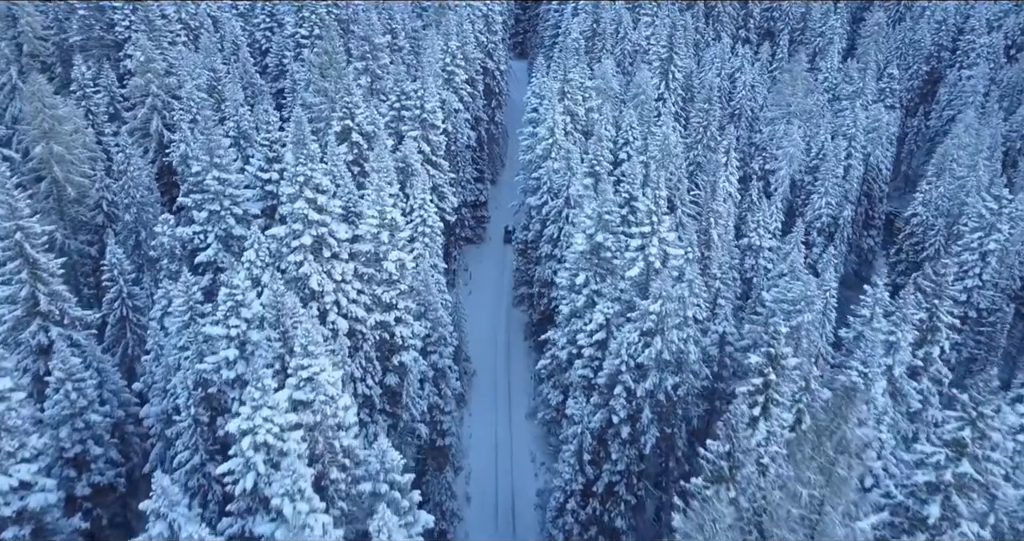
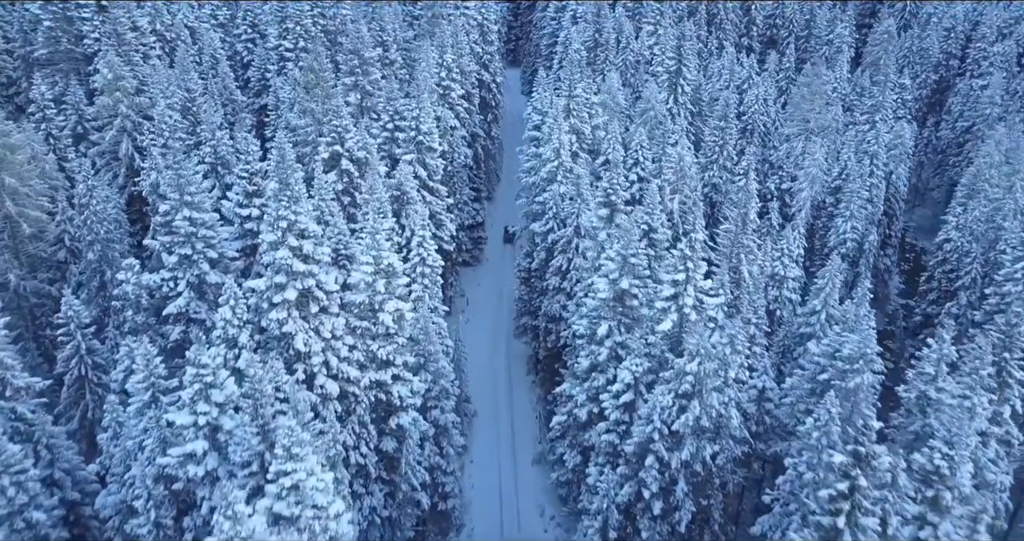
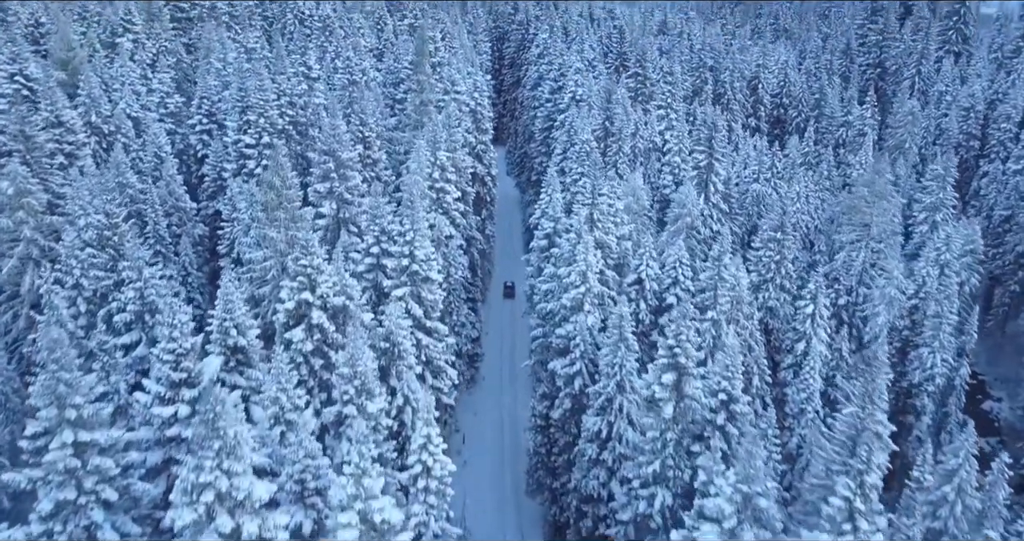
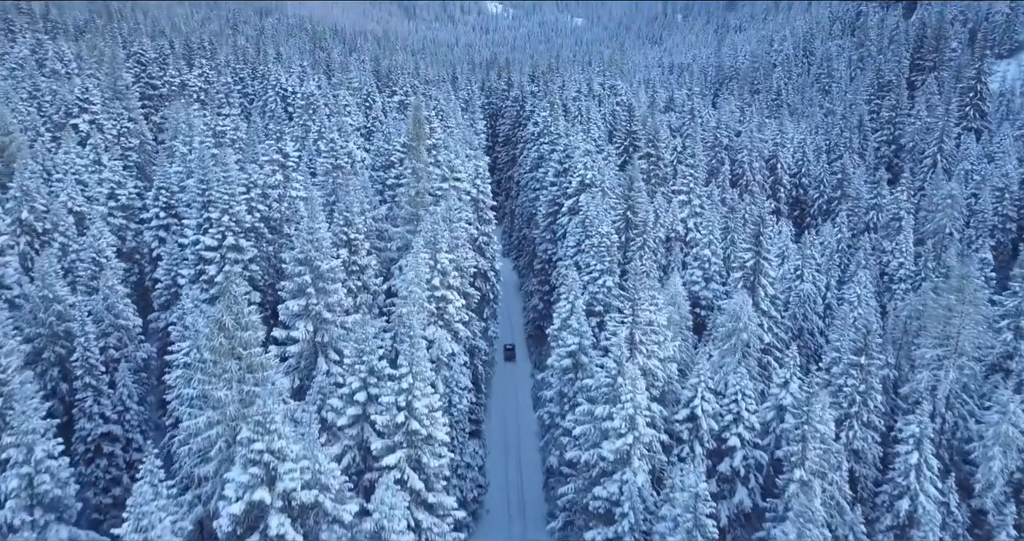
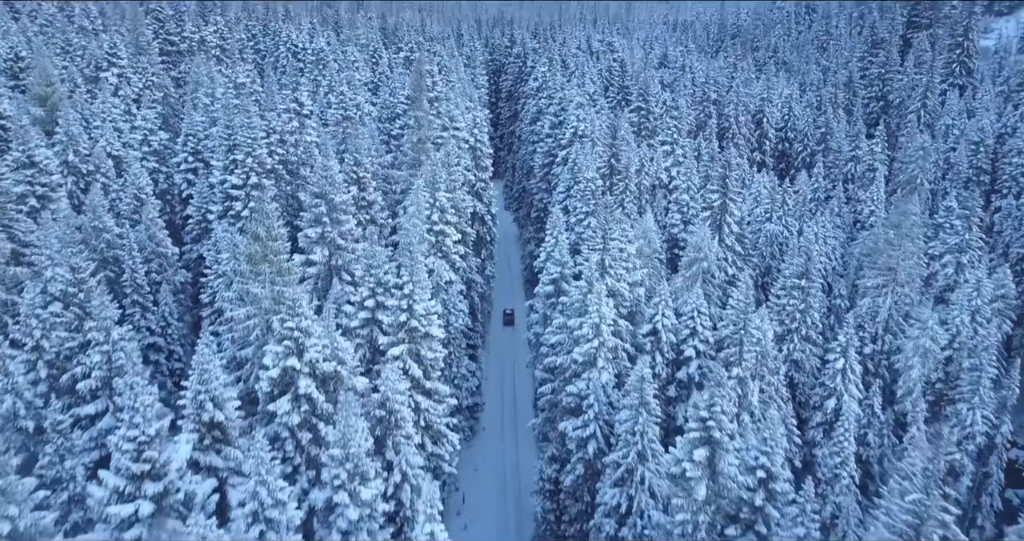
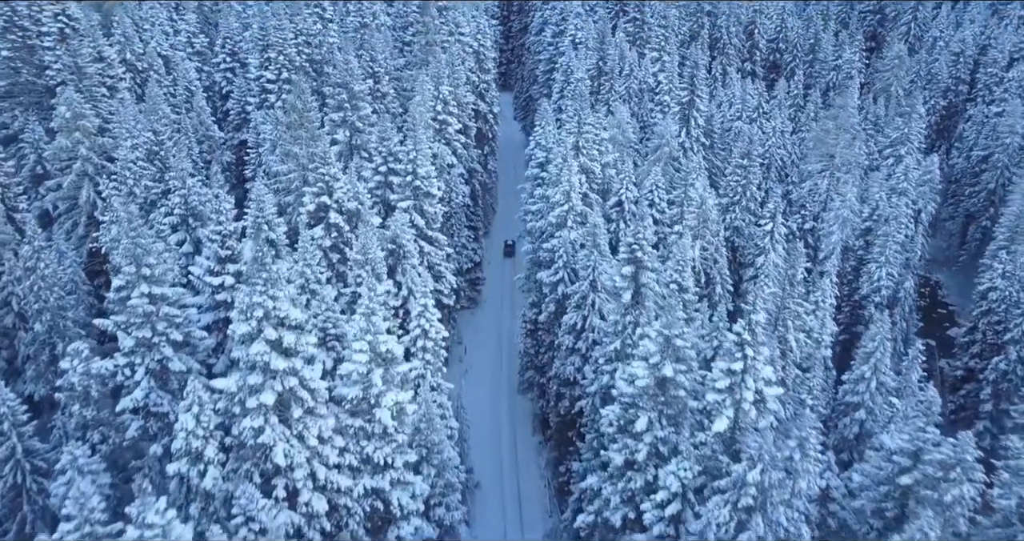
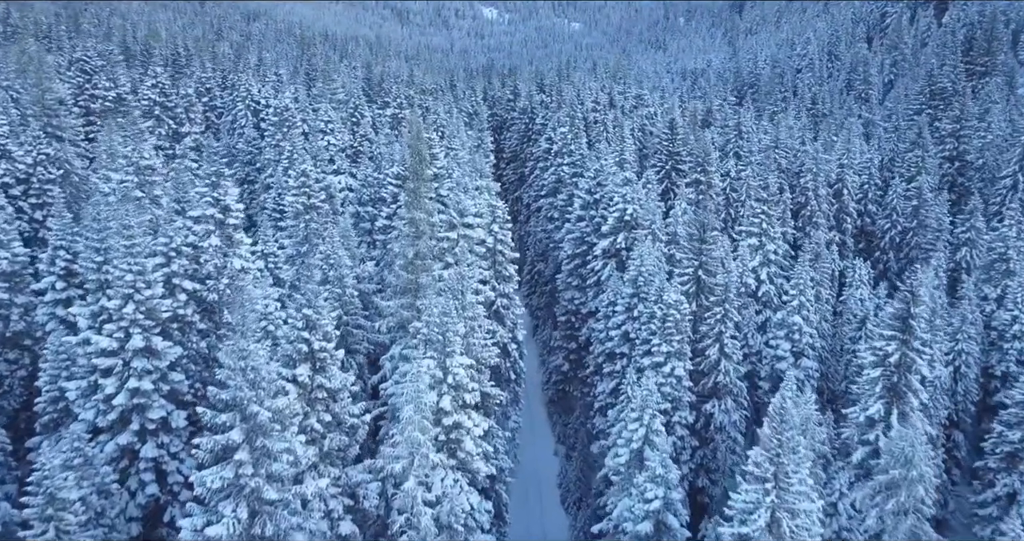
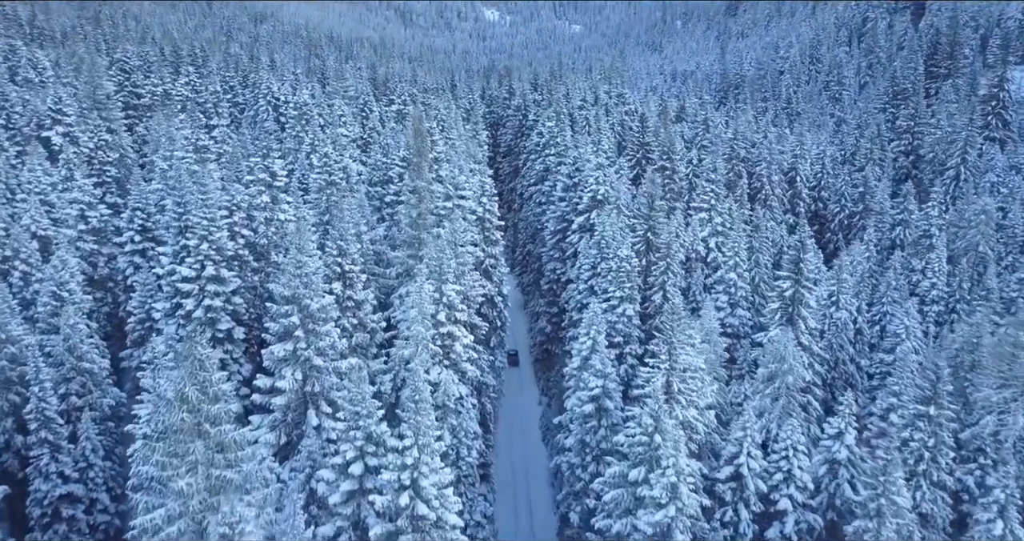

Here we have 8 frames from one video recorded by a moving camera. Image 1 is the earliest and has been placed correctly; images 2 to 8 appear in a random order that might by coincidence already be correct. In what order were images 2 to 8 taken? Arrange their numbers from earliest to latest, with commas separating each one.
2, 6, 3, 5, 4, 8, 7
